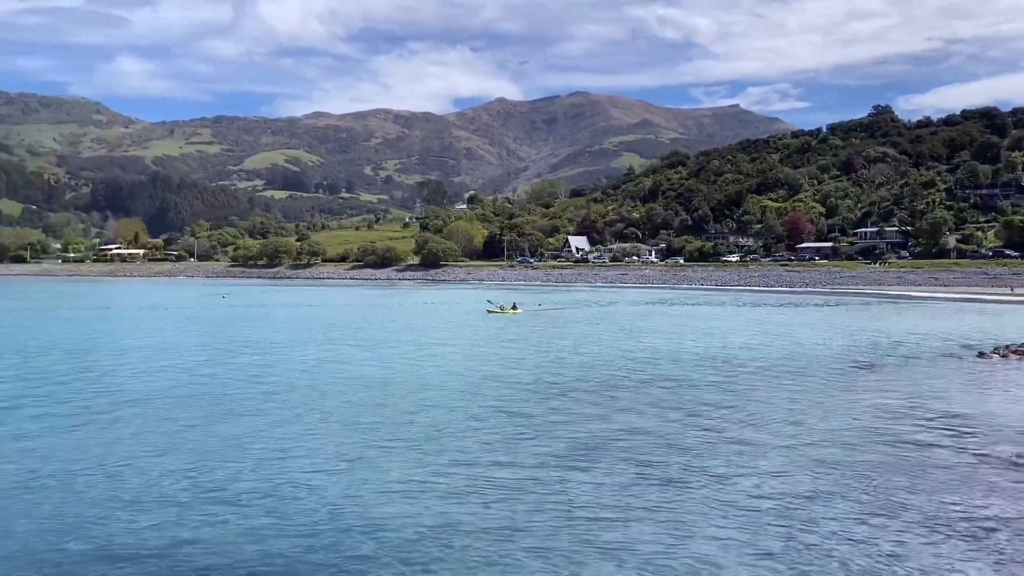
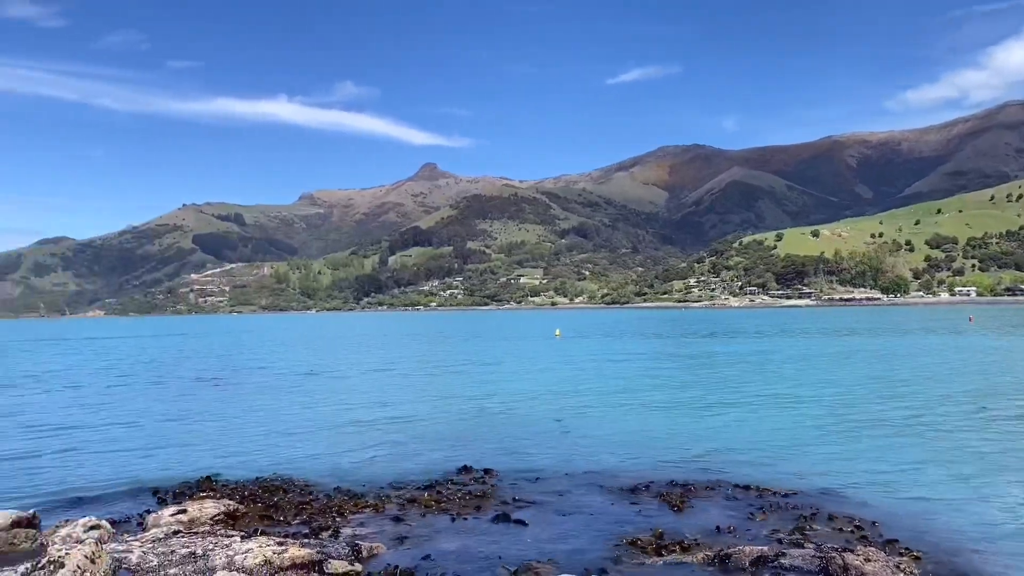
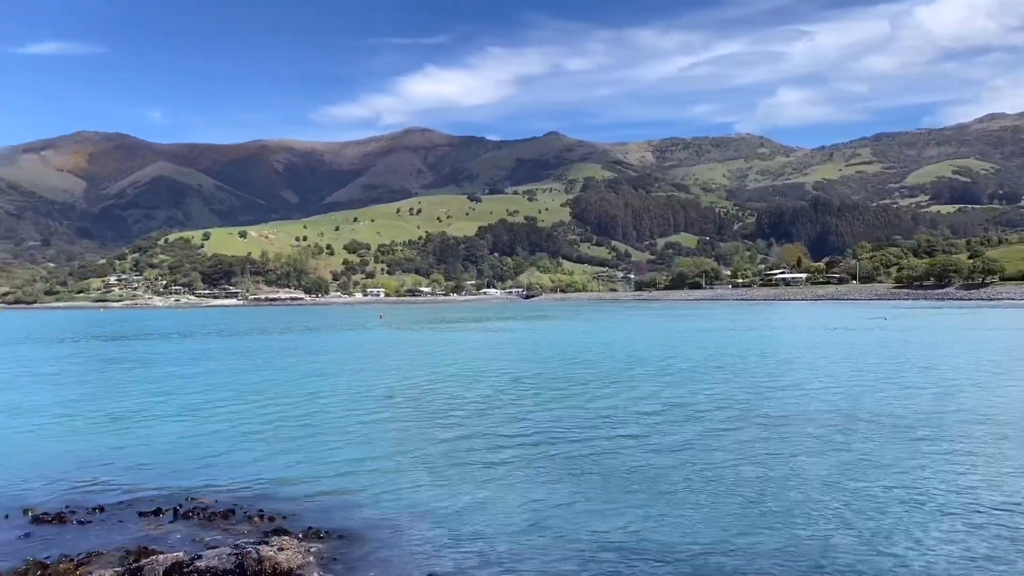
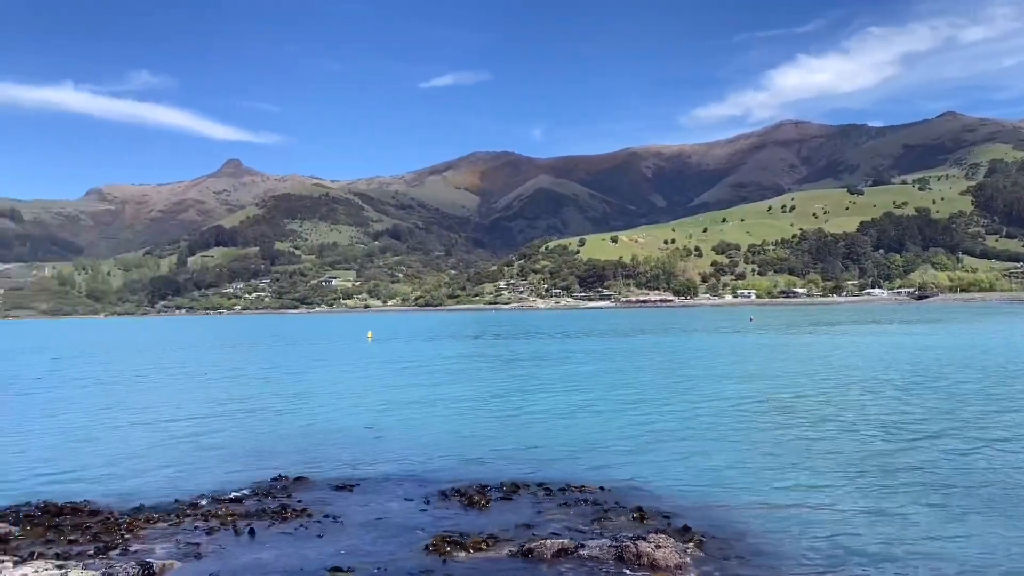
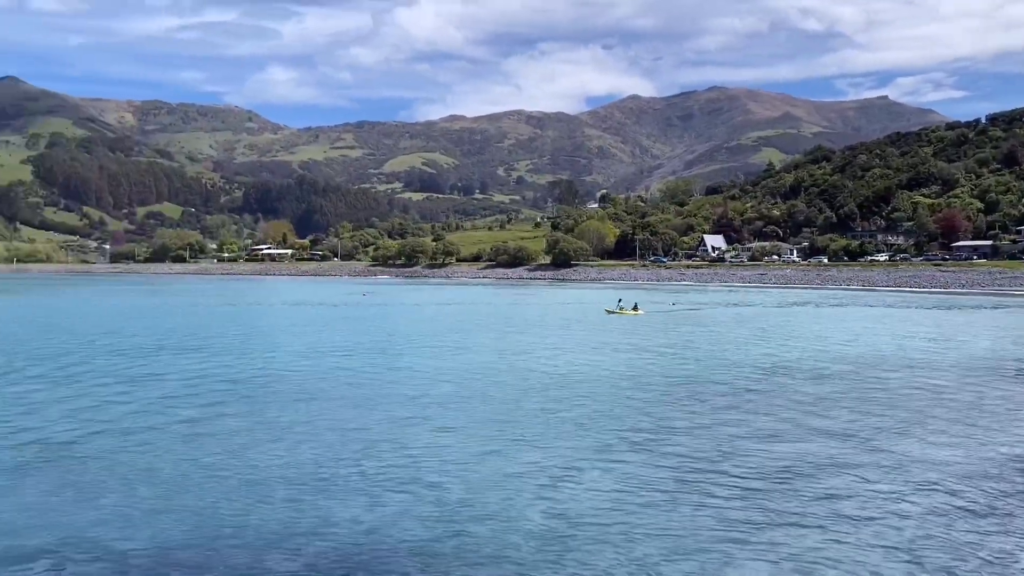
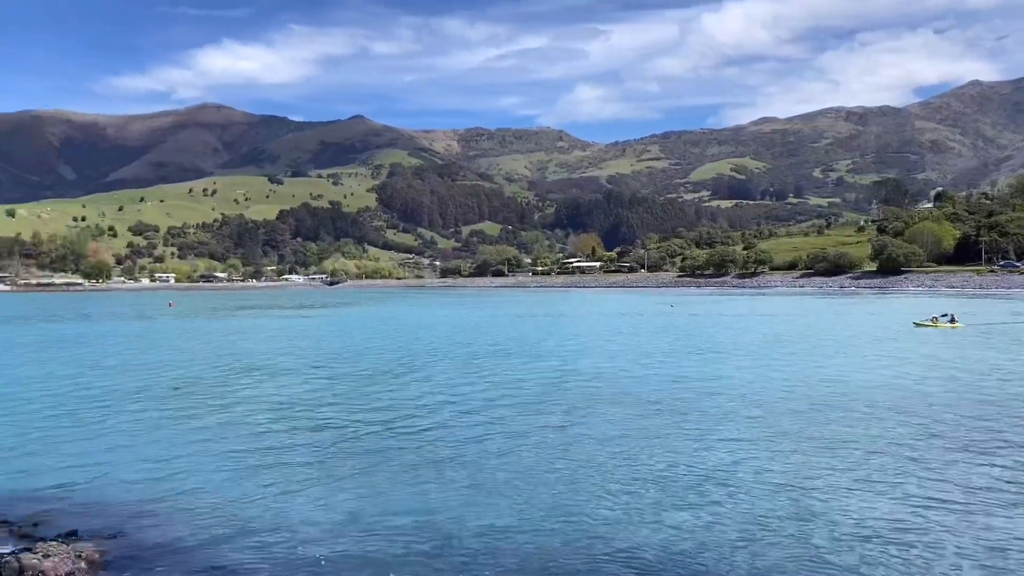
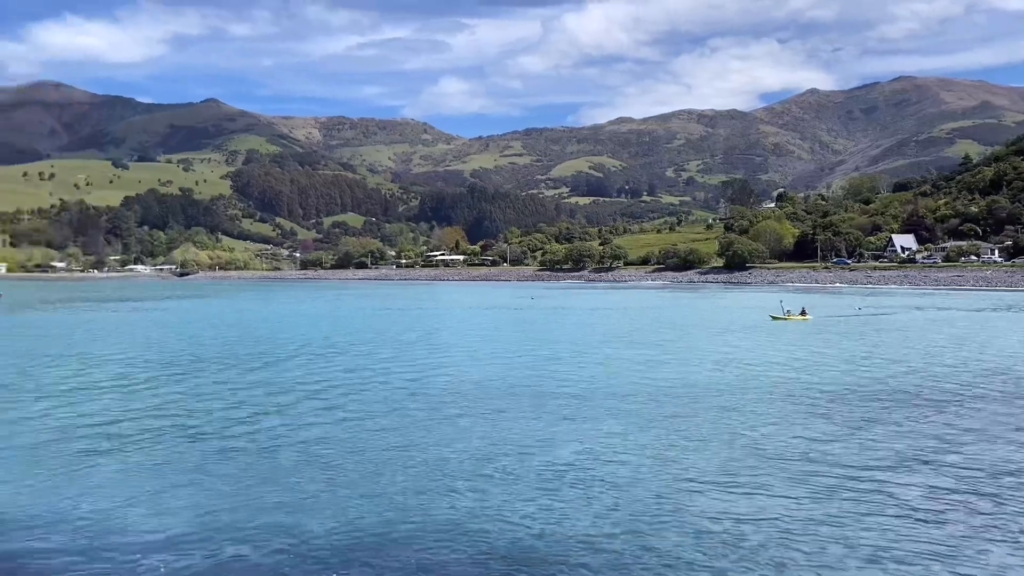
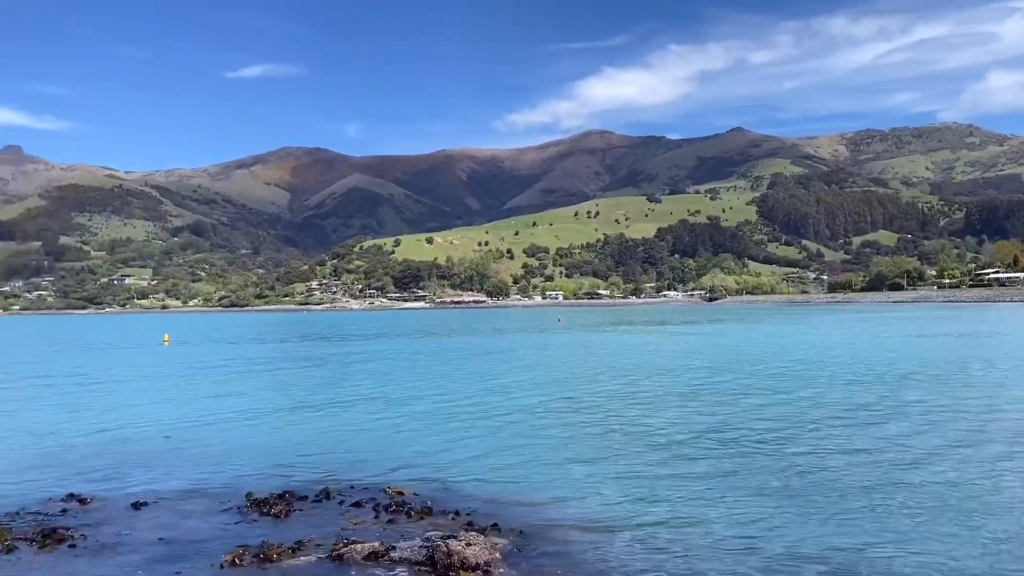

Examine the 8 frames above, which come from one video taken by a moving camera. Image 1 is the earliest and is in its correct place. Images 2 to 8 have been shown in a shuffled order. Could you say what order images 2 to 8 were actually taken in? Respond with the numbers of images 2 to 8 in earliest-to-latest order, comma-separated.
5, 7, 6, 3, 8, 4, 2
